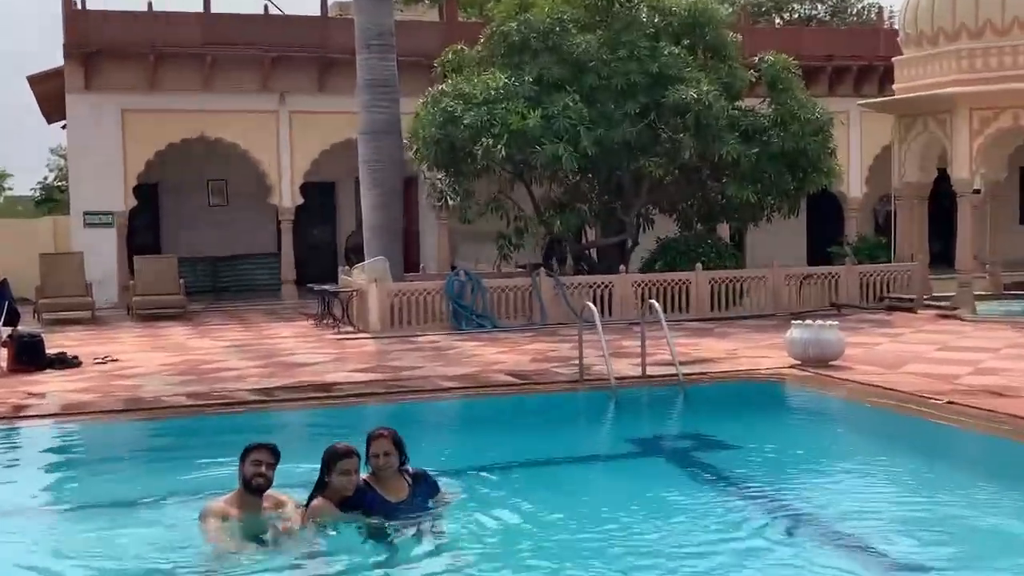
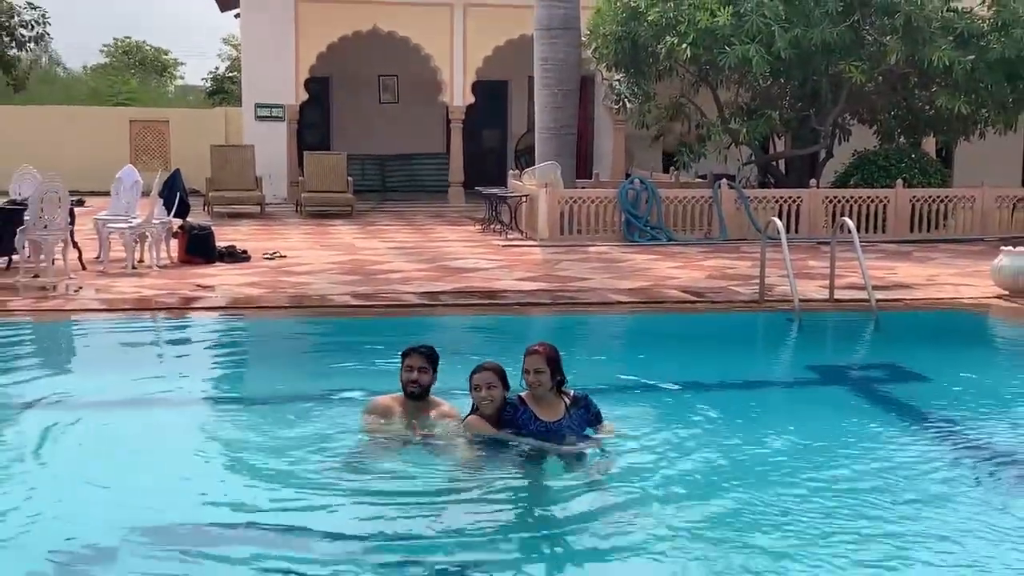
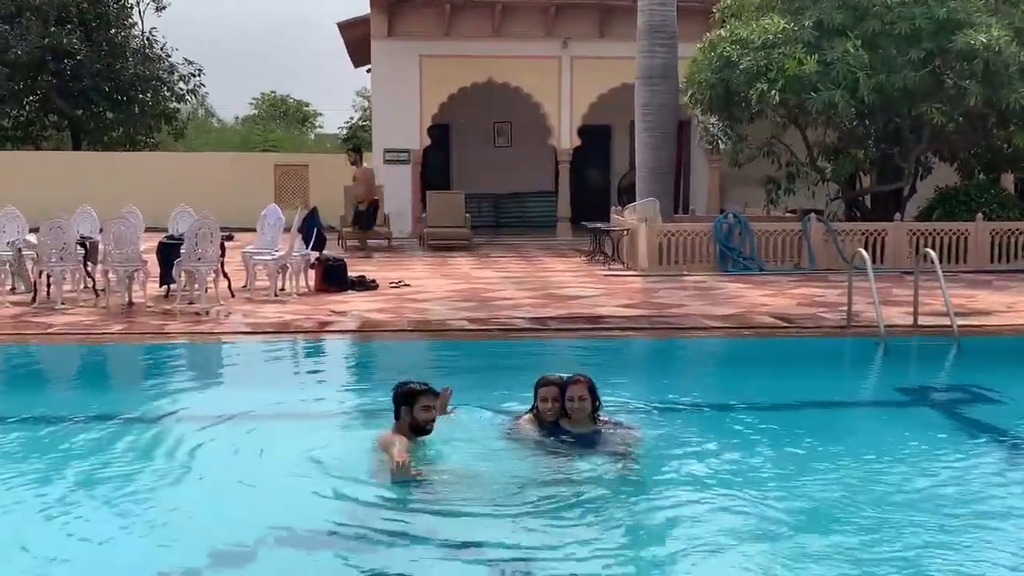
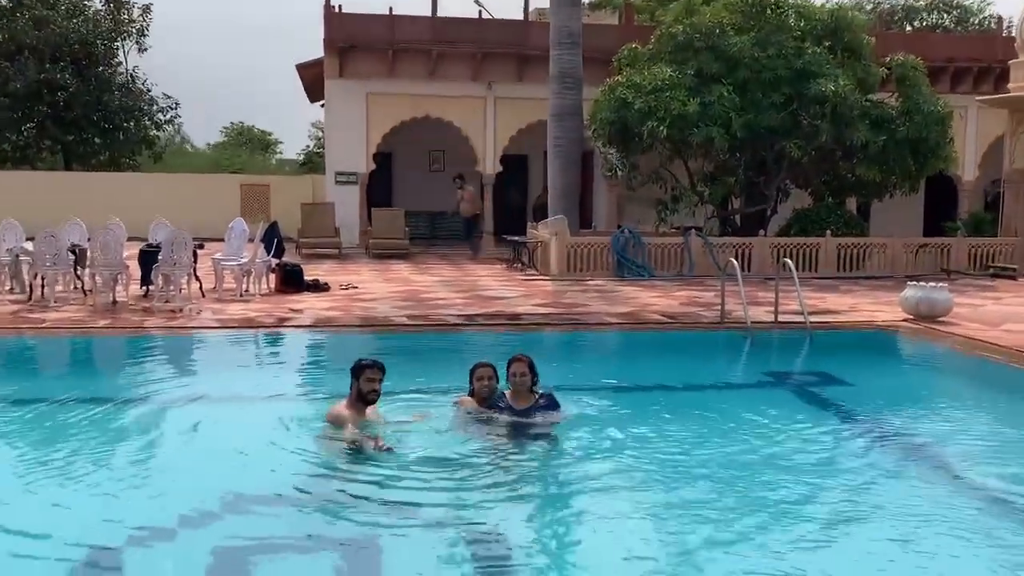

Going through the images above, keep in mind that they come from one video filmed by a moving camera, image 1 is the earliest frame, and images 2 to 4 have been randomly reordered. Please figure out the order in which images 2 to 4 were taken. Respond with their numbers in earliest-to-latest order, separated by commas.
2, 4, 3
